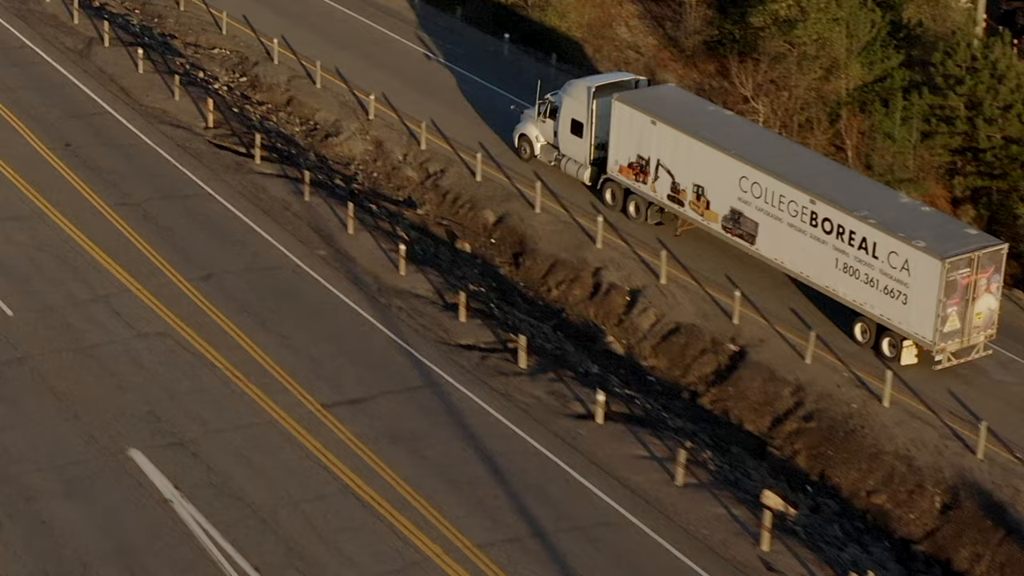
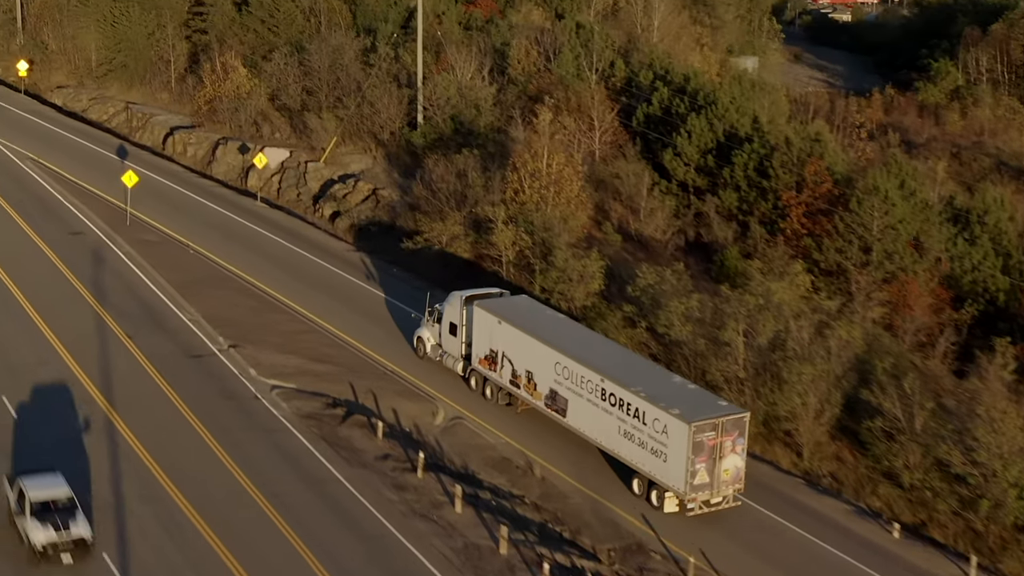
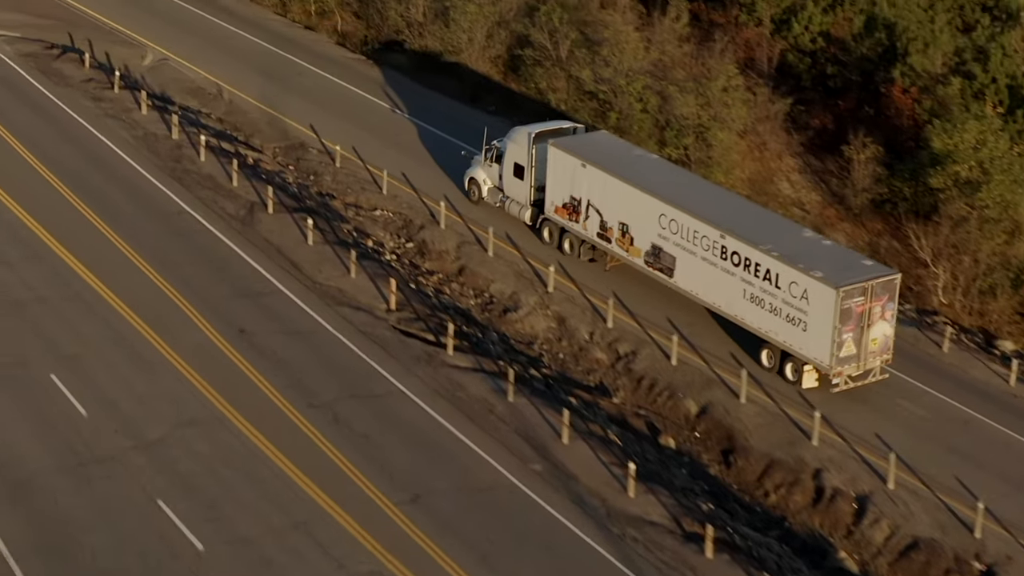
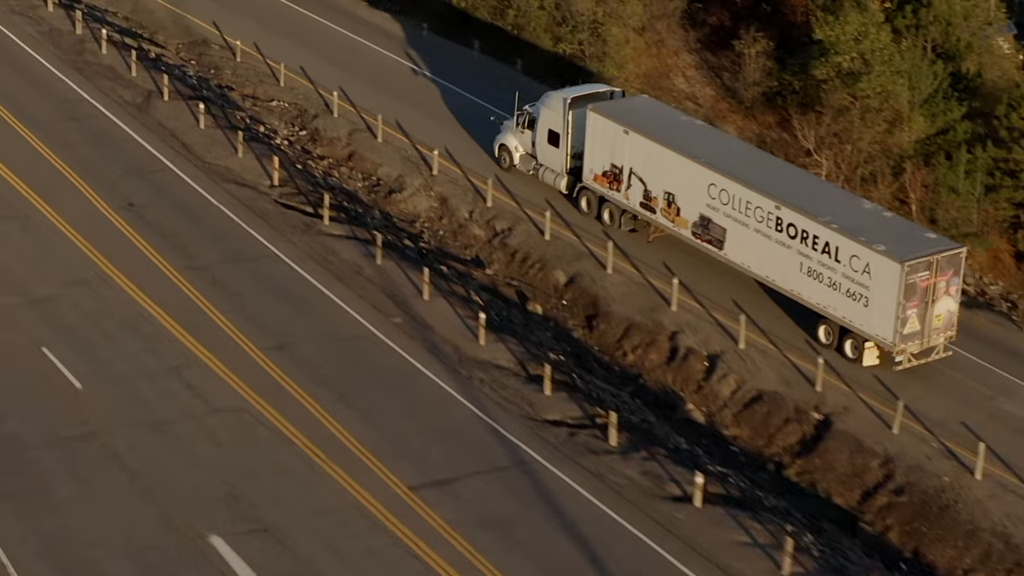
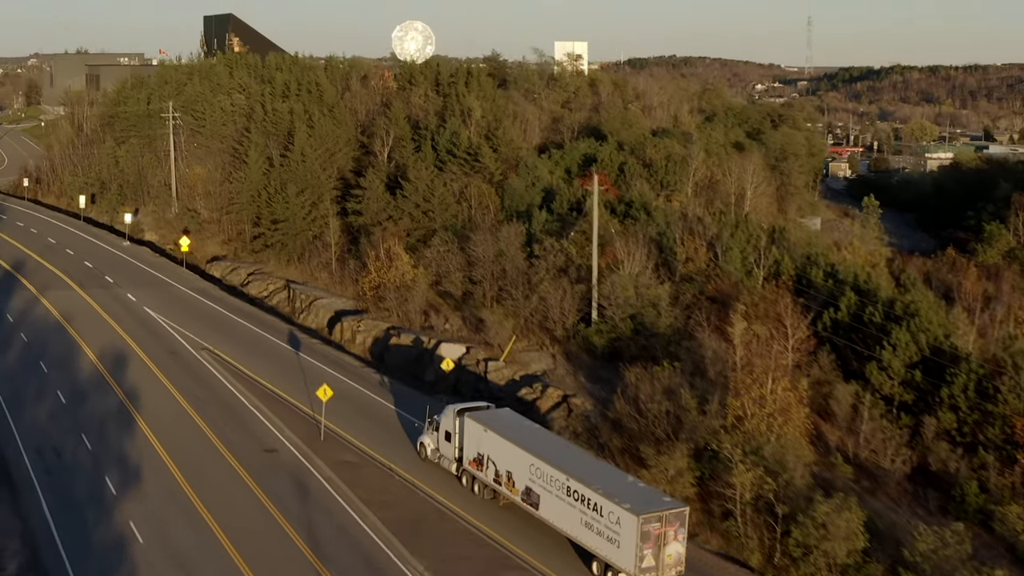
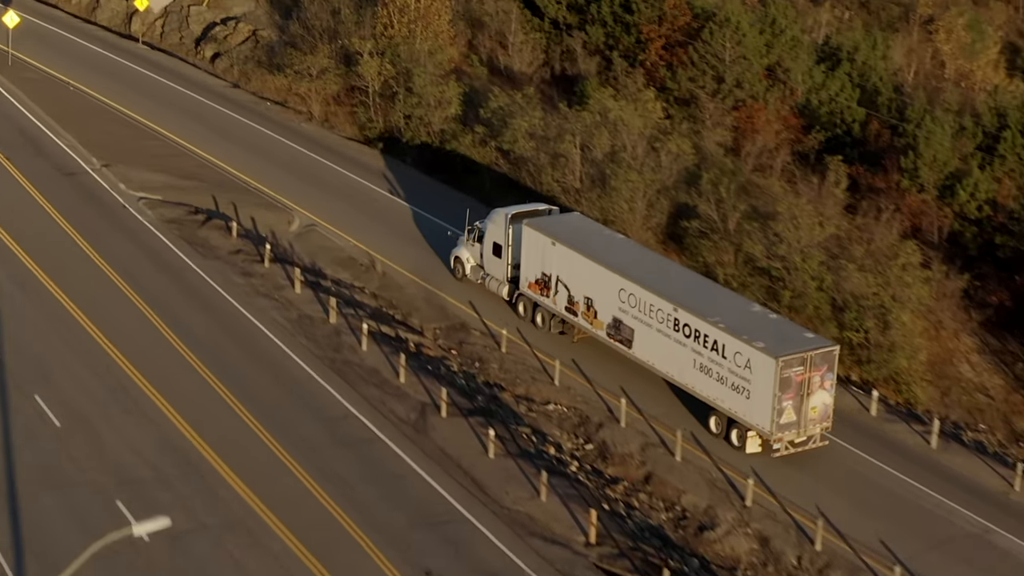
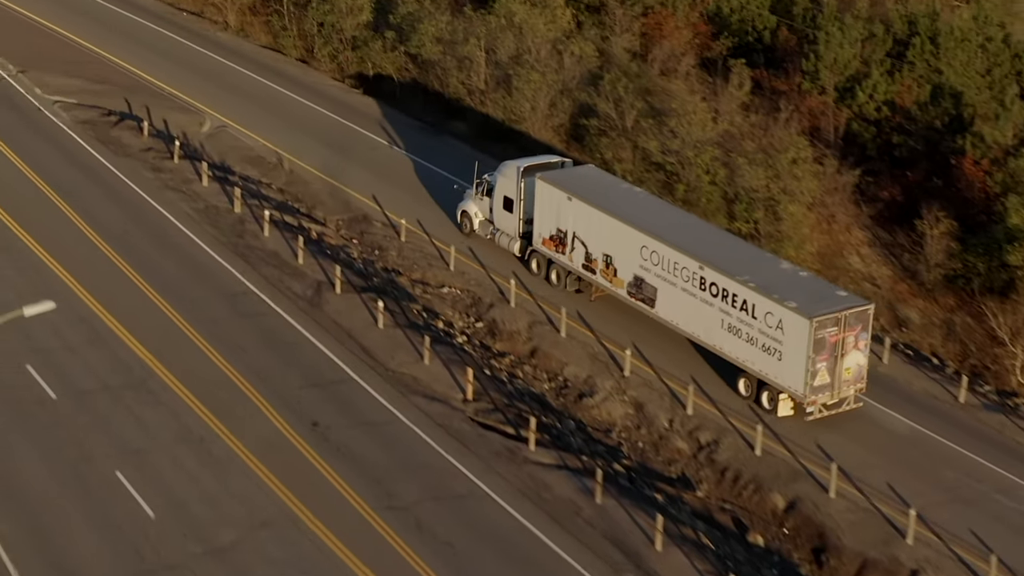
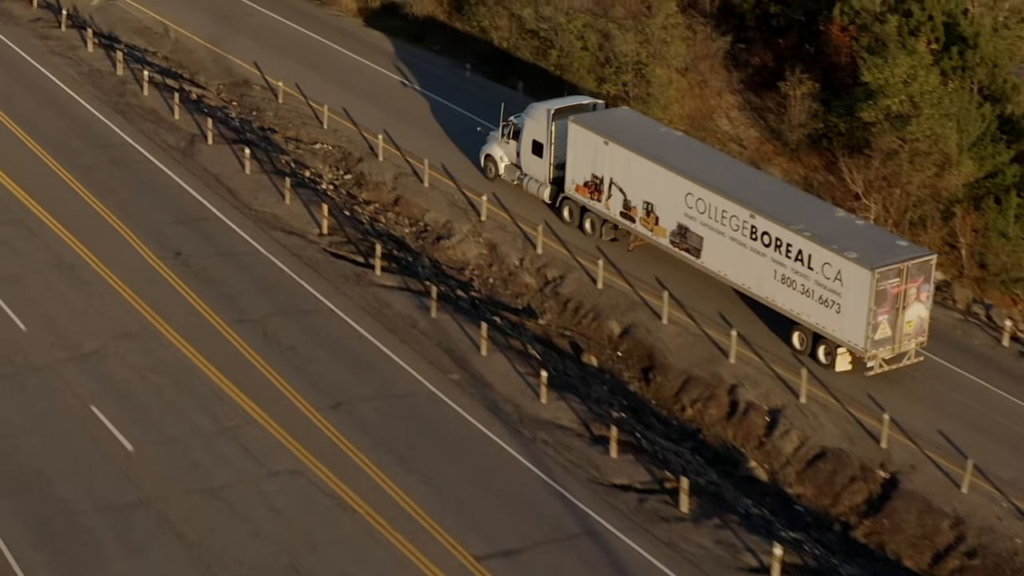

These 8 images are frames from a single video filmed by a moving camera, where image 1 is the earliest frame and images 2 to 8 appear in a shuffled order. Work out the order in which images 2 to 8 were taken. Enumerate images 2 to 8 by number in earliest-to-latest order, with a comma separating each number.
4, 8, 3, 7, 6, 2, 5
